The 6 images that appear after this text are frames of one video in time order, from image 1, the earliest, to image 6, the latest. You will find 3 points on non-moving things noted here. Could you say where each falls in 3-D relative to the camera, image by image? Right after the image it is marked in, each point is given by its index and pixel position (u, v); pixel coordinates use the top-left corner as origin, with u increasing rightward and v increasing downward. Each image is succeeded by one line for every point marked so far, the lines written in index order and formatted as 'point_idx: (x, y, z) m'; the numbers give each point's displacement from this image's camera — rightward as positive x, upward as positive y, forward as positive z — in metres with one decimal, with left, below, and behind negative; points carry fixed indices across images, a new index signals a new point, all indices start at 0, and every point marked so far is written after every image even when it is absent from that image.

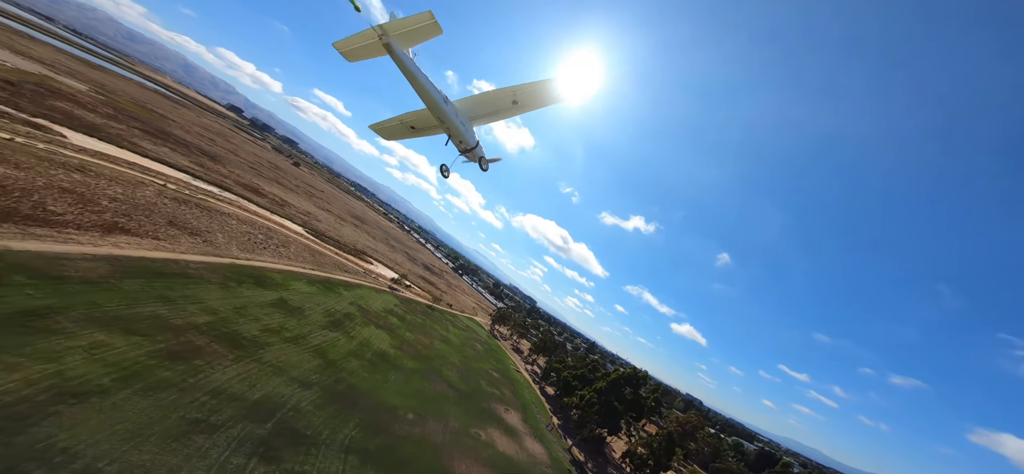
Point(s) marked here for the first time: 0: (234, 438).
0: (-10.0, -7.9, +14.4) m
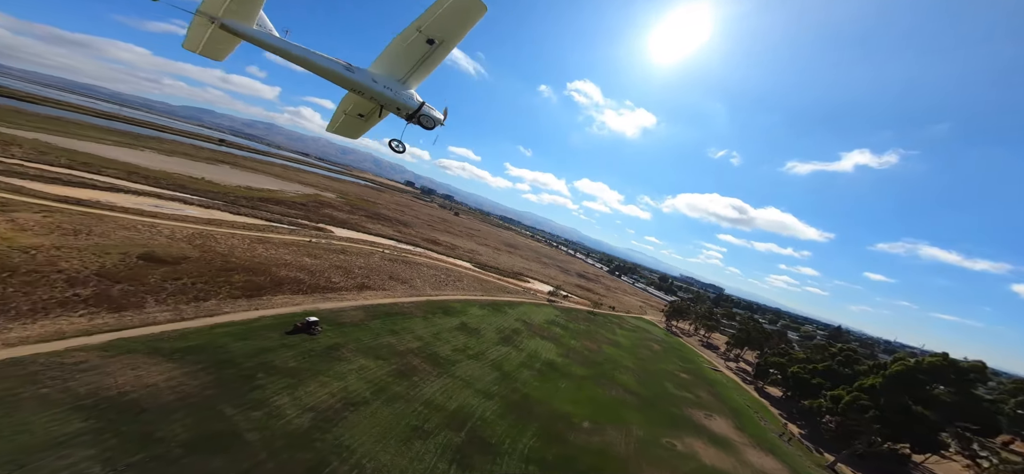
0: (-3.2, -10.4, +18.0) m
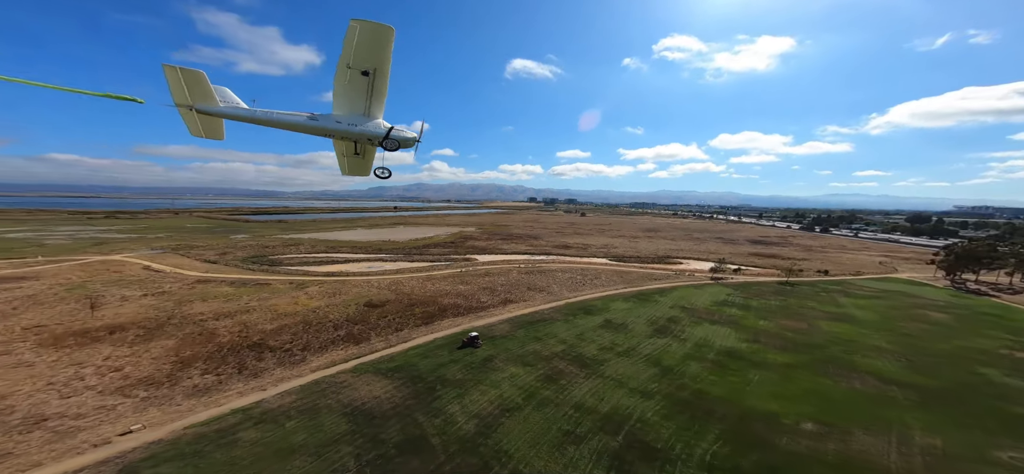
0: (+4.0, -10.5, +17.9) m
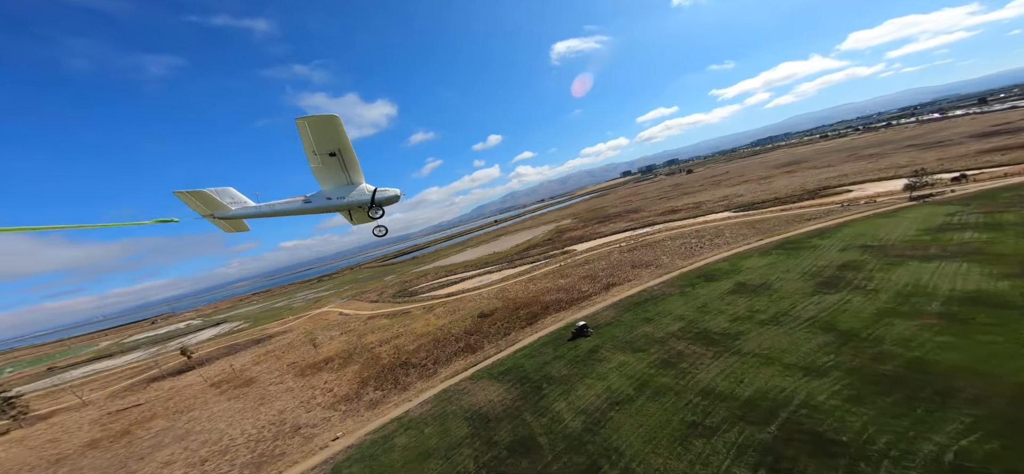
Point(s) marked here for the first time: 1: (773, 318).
0: (+8.3, -7.8, +13.5) m
1: (+13.2, -4.1, +18.2) m
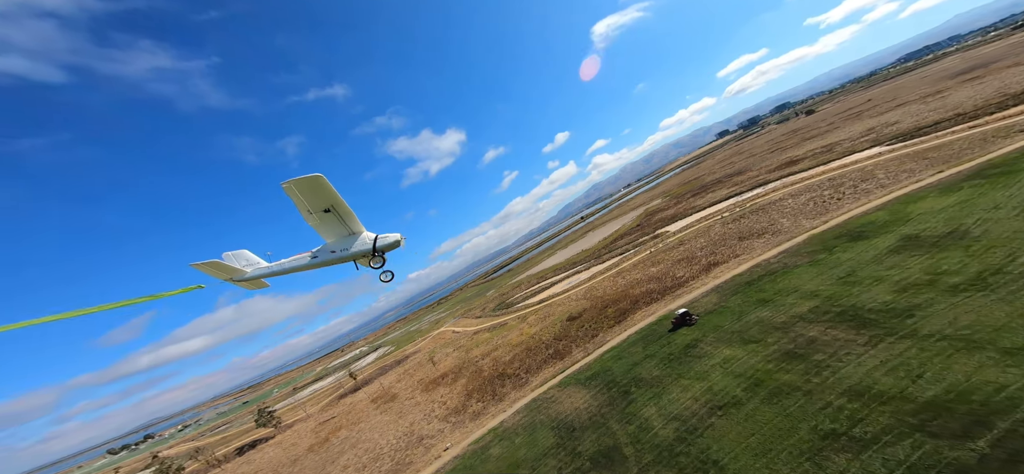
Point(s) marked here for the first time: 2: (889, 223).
0: (+9.7, -5.6, +9.0) m
1: (+15.4, -1.6, +12.1) m
2: (+16.4, +0.3, +15.4) m
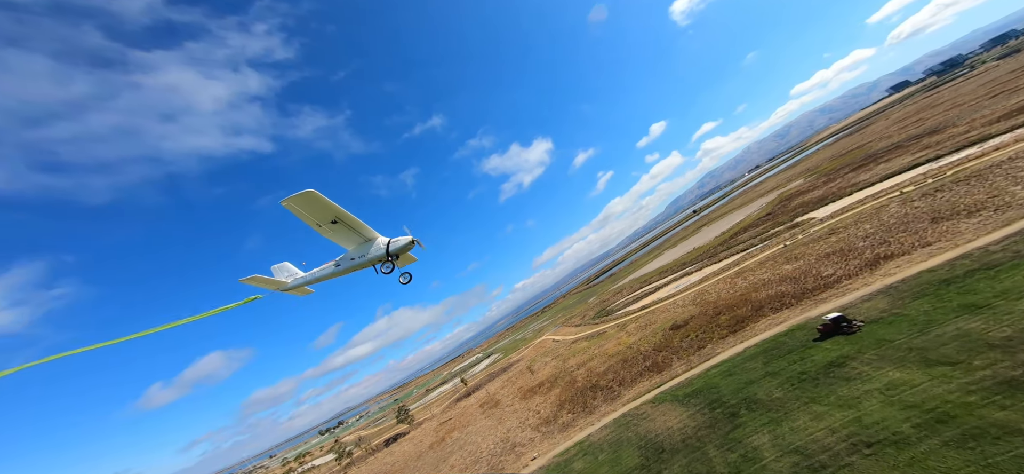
0: (+9.8, -4.5, +4.7) m
1: (+16.4, -0.9, +6.0) m
2: (+18.5, +0.7, +8.9) m
